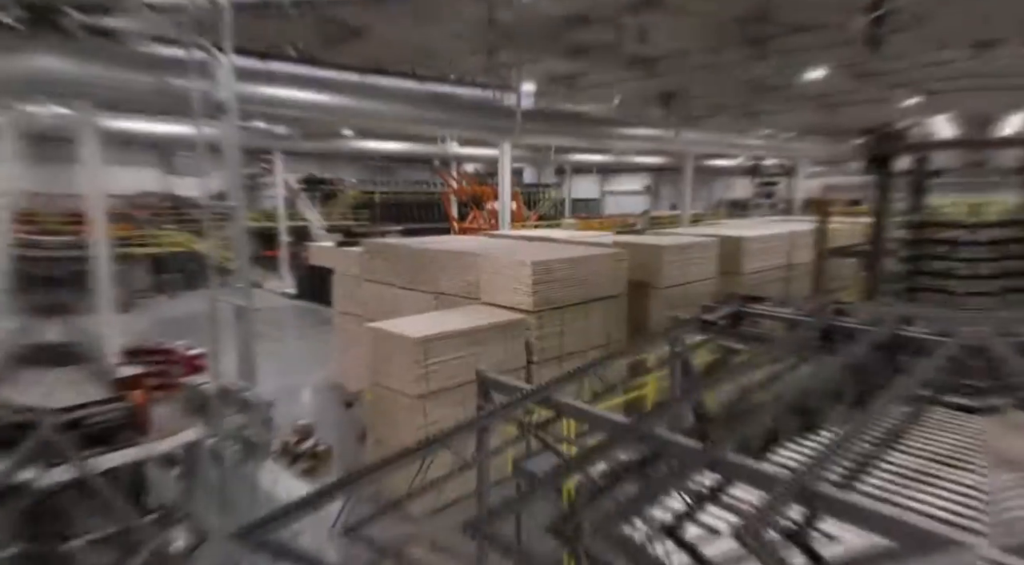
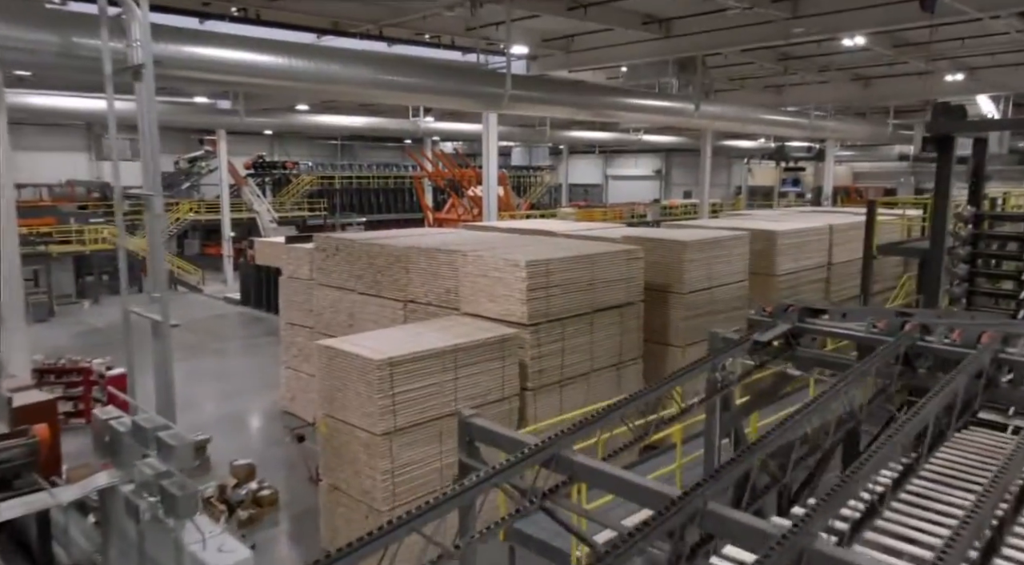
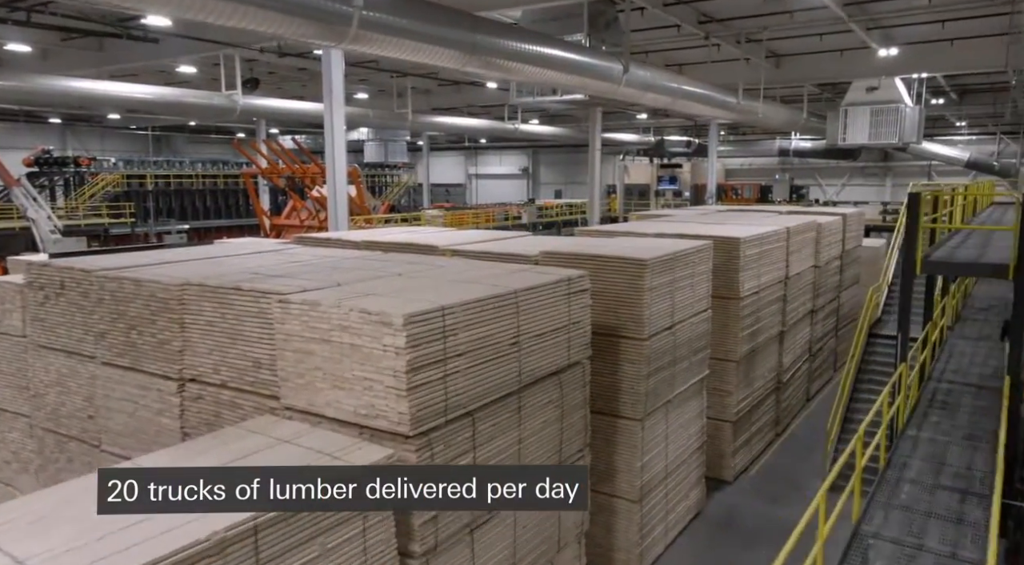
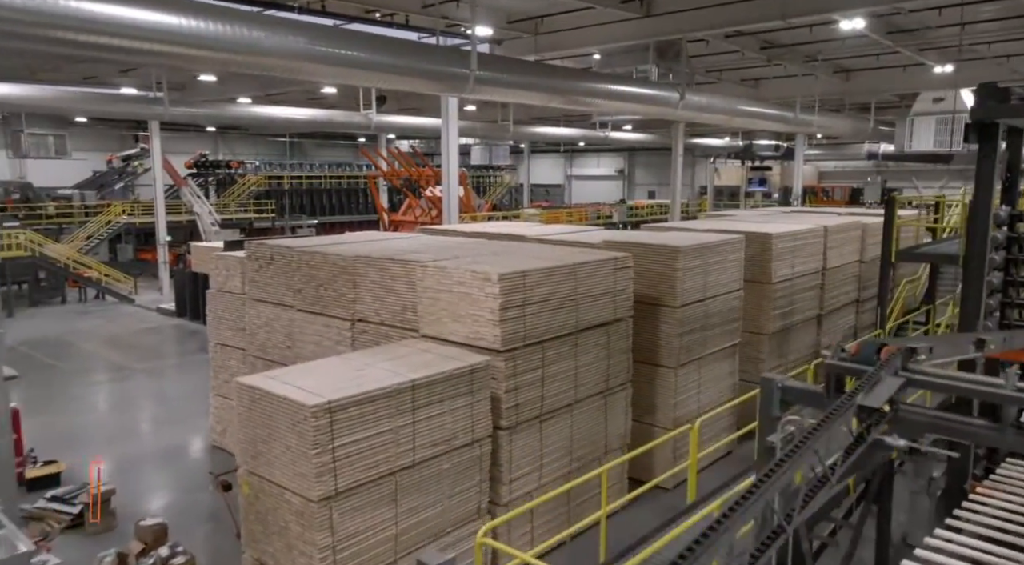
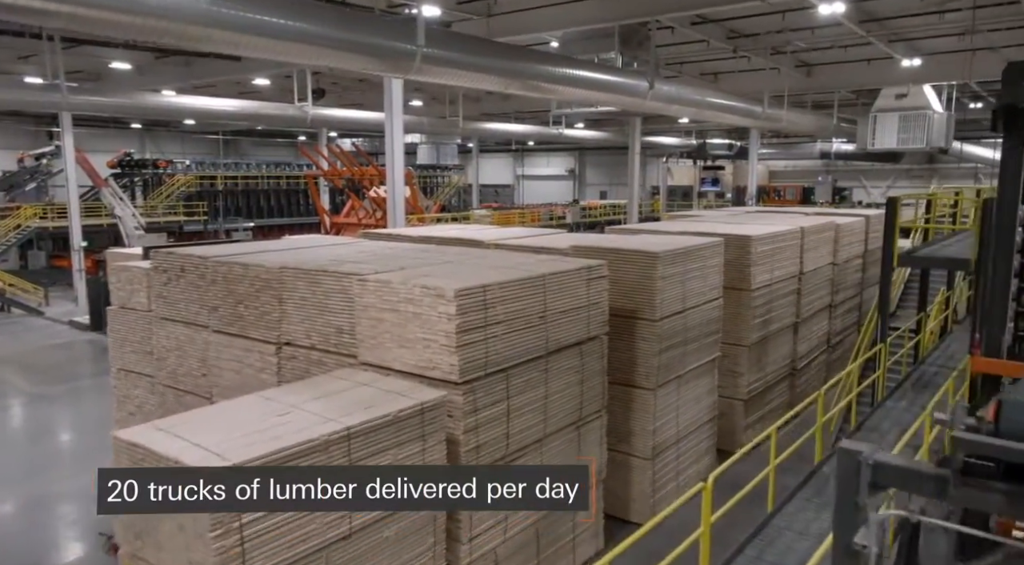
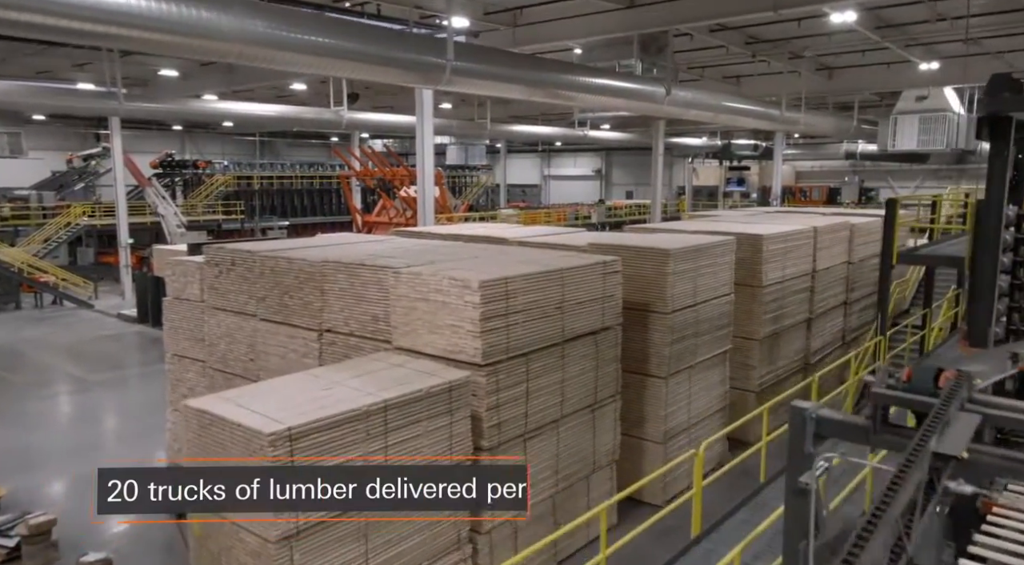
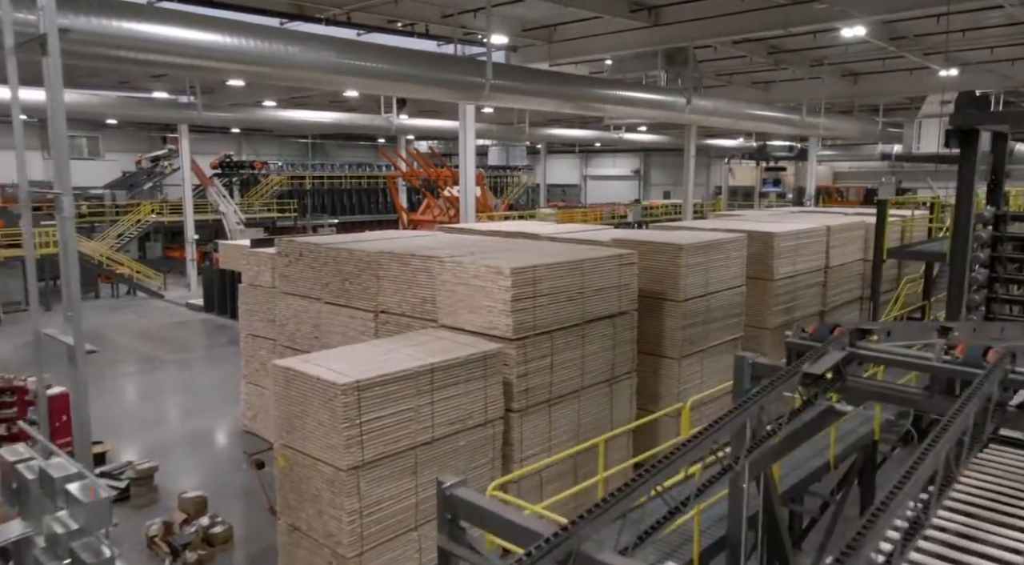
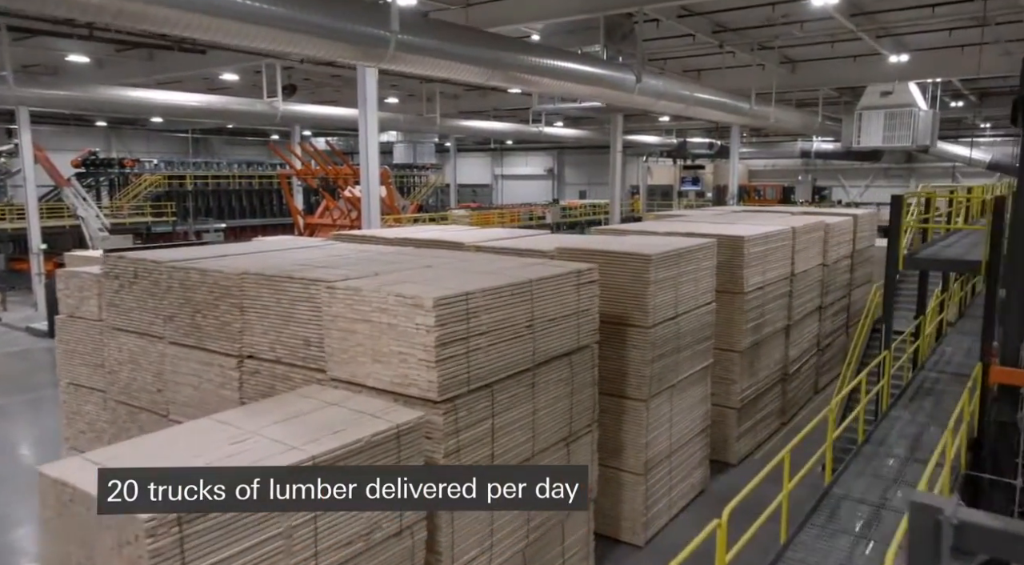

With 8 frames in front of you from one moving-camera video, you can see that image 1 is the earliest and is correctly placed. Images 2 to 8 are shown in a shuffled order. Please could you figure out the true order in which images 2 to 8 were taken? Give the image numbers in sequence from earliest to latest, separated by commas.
2, 7, 4, 6, 5, 8, 3
